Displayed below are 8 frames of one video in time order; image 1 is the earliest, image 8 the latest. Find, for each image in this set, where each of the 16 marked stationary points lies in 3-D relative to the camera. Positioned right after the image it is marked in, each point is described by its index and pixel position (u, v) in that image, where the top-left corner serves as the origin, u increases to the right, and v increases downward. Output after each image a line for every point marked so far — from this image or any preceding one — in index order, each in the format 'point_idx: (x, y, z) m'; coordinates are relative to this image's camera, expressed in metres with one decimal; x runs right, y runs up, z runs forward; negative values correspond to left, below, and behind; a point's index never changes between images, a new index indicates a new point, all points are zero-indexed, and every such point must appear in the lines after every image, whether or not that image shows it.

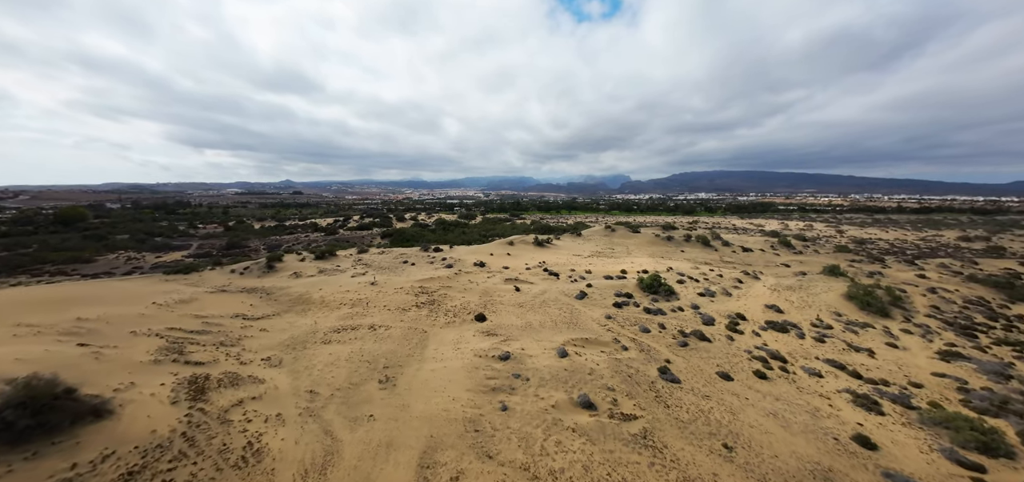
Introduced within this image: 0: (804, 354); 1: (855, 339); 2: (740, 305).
0: (+12.1, -4.7, +13.3) m
1: (+15.8, -4.5, +14.7) m
2: (+12.6, -3.5, +17.7) m
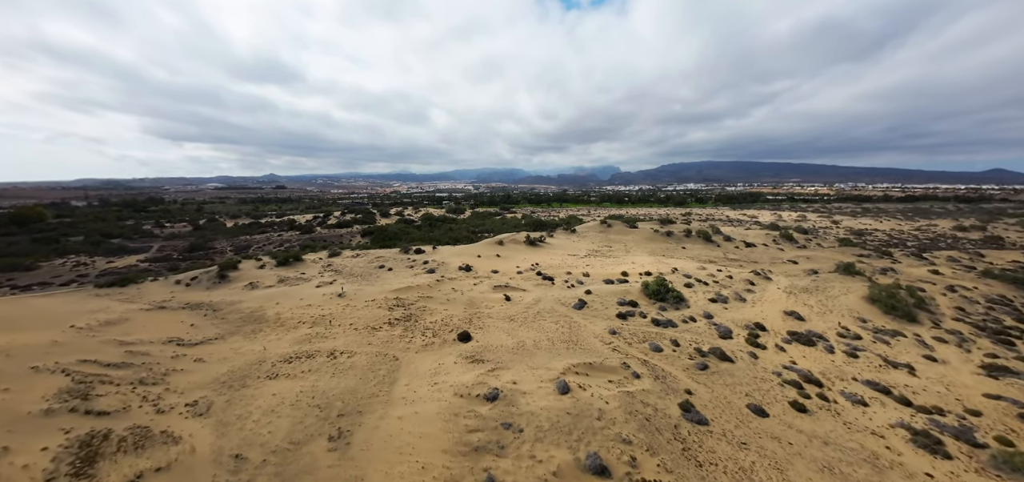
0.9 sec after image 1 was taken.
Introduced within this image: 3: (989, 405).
0: (+11.7, -4.8, +11.5) m
1: (+15.3, -4.5, +13.0) m
2: (+12.1, -3.5, +15.8) m
3: (+14.6, -5.0, +9.7) m
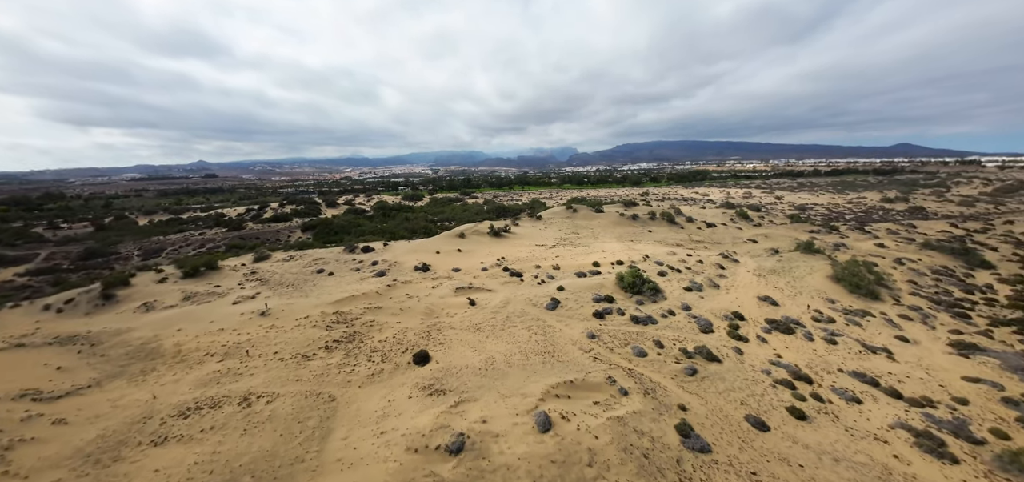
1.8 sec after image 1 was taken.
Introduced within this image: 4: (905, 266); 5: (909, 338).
0: (+10.7, -4.3, +10.9) m
1: (+14.1, -3.7, +12.8) m
2: (+10.5, -2.8, +15.2) m
3: (+13.8, -4.5, +9.5) m
4: (+24.3, -1.5, +19.7) m
5: (+15.6, -3.8, +12.5) m
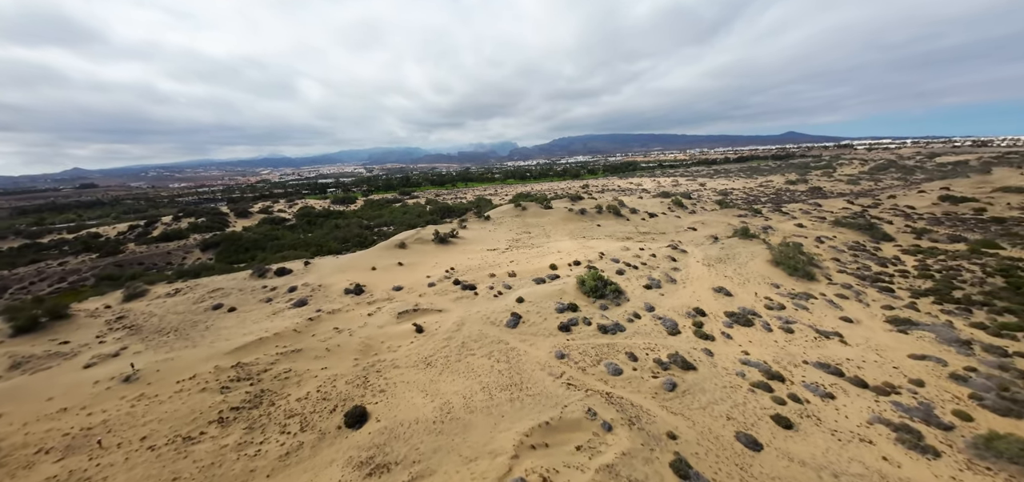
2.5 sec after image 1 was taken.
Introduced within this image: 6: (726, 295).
0: (+9.4, -4.0, +10.8) m
1: (+12.4, -3.2, +13.2) m
2: (+8.4, -2.5, +15.0) m
3: (+12.7, -4.0, +9.9) m
4: (+21.2, -0.2, +21.6) m
5: (+14.0, -3.1, +13.2) m
6: (+10.0, -2.5, +15.1) m
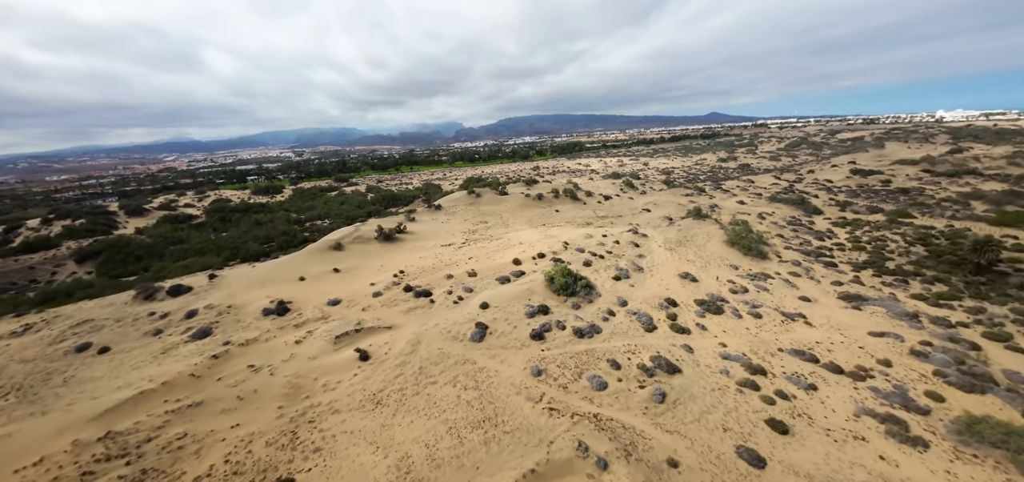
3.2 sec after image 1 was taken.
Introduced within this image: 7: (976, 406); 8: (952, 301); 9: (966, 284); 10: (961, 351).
0: (+8.4, -3.5, +10.6) m
1: (+11.0, -2.4, +13.4) m
2: (+6.8, -1.9, +14.5) m
3: (+11.8, -3.4, +10.2) m
4: (+18.2, +1.4, +22.8) m
5: (+12.6, -2.3, +13.6) m
6: (+8.3, -1.8, +14.8) m
7: (+11.5, -4.1, +8.0) m
8: (+17.2, -2.3, +12.5) m
9: (+19.2, -1.8, +13.4) m
10: (+13.8, -3.4, +9.8) m
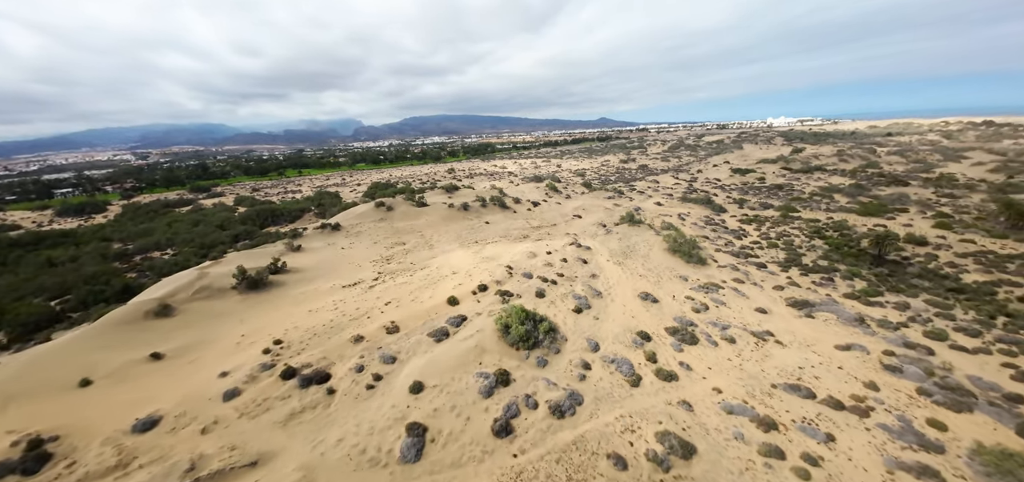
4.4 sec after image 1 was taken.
0: (+7.2, -4.2, +9.2) m
1: (+8.9, -2.9, +12.5) m
2: (+4.4, -2.6, +12.5) m
3: (+10.5, -3.8, +9.7) m
4: (+13.1, +1.4, +23.4) m
5: (+10.3, -2.6, +13.1) m
6: (+5.8, -2.5, +13.2) m
7: (+10.8, -4.5, +7.5) m
8: (+15.1, -2.3, +13.2) m
9: (+16.7, -1.7, +14.7) m
10: (+12.6, -3.6, +9.8) m
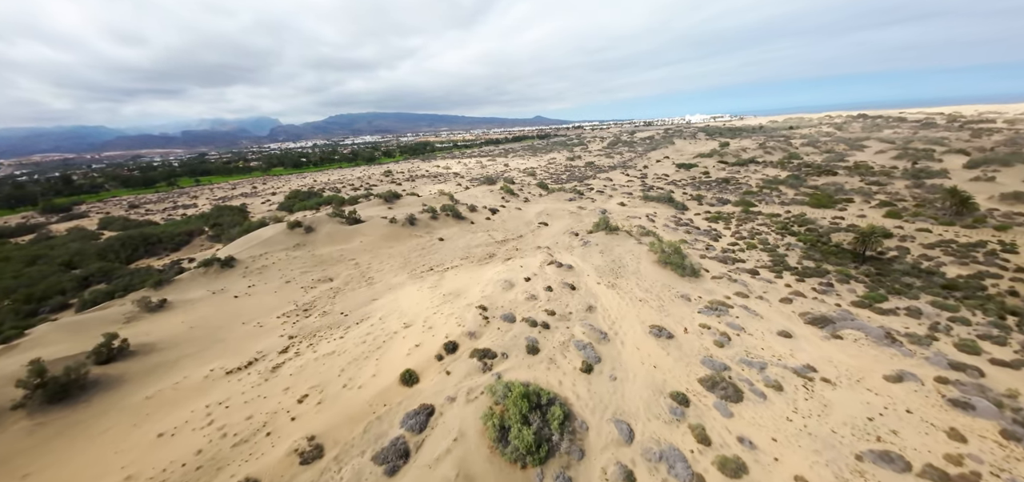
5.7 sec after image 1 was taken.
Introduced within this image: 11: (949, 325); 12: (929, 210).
0: (+7.2, -4.7, +7.0) m
1: (+8.3, -3.4, +10.5) m
2: (+3.9, -3.4, +9.7) m
3: (+10.4, -4.1, +8.0) m
4: (+10.3, +1.2, +21.9) m
5: (+9.5, -3.0, +11.3) m
6: (+5.1, -3.1, +10.7) m
7: (+11.2, -4.8, +5.9) m
8: (+14.2, -2.4, +12.2) m
9: (+15.5, -1.6, +13.9) m
10: (+12.4, -3.8, +8.5) m
11: (+14.8, -2.8, +10.9) m
12: (+25.4, +1.9, +19.6) m
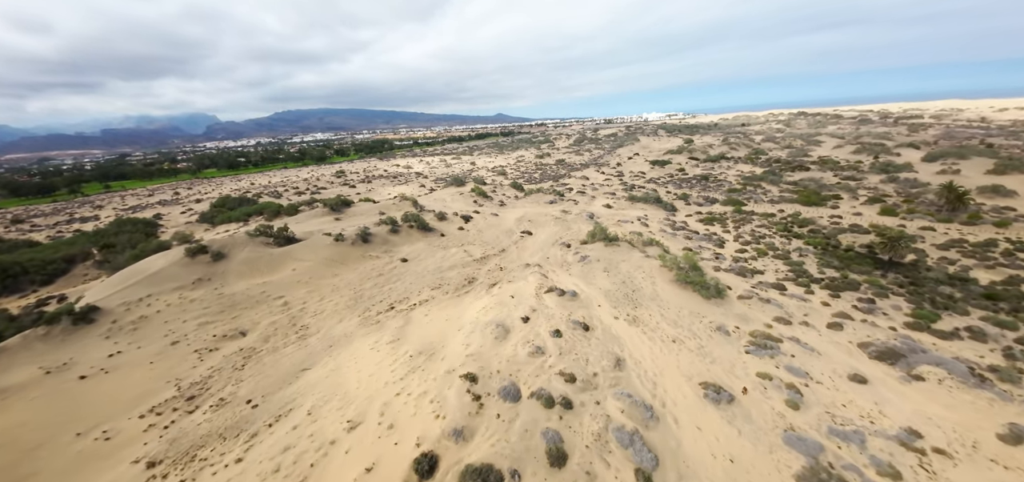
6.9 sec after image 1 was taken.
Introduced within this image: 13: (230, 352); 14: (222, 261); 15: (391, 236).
0: (+7.7, -5.3, +4.5) m
1: (+8.3, -3.9, +8.1) m
2: (+4.0, -4.1, +6.9) m
3: (+10.7, -4.6, +5.9) m
4: (+9.0, +0.8, +19.6) m
5: (+9.5, -3.5, +9.1) m
6: (+5.2, -3.8, +8.0) m
7: (+11.7, -5.2, +3.8) m
8: (+14.0, -2.7, +10.5) m
9: (+15.1, -1.9, +12.3) m
10: (+12.6, -4.2, +6.5) m
11: (+14.7, -3.1, +9.2) m
12: (+24.2, +2.0, +19.0) m
13: (-7.8, -3.0, +9.0) m
14: (-11.7, -0.8, +13.1) m
15: (-6.2, +0.2, +16.7) m
